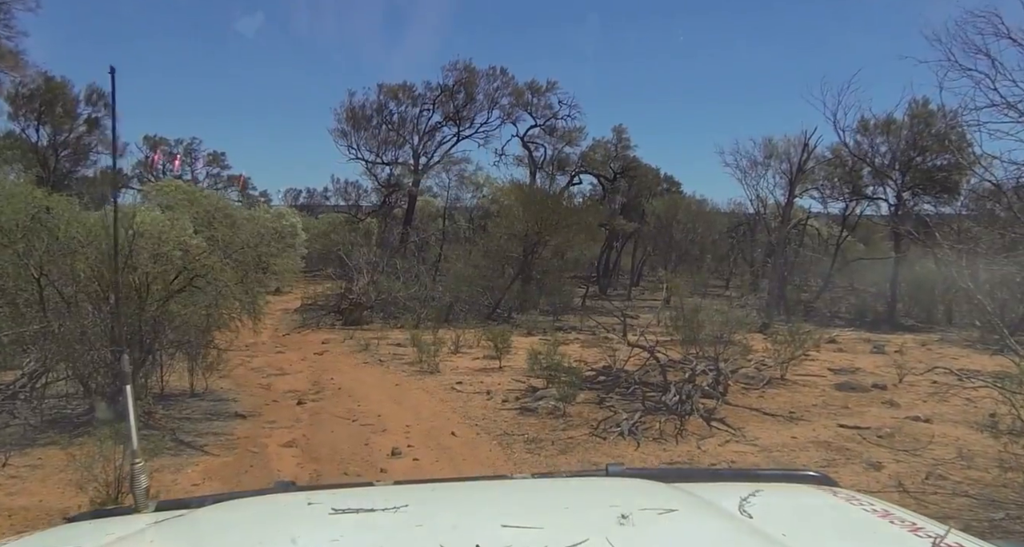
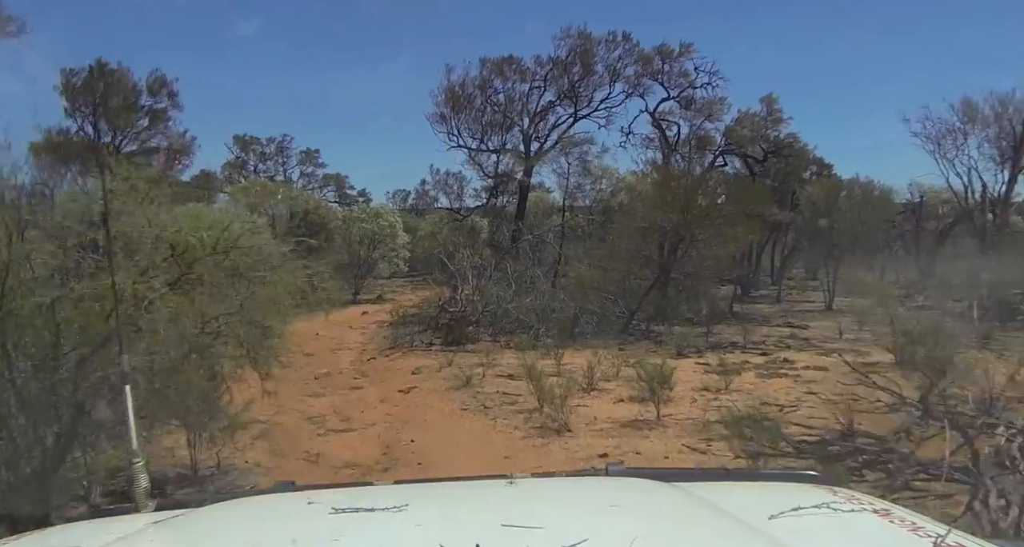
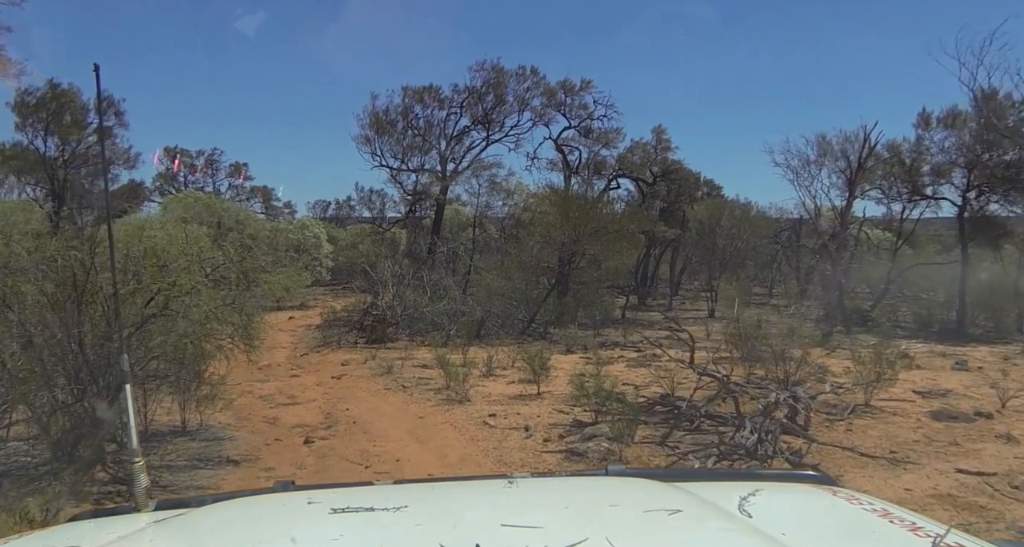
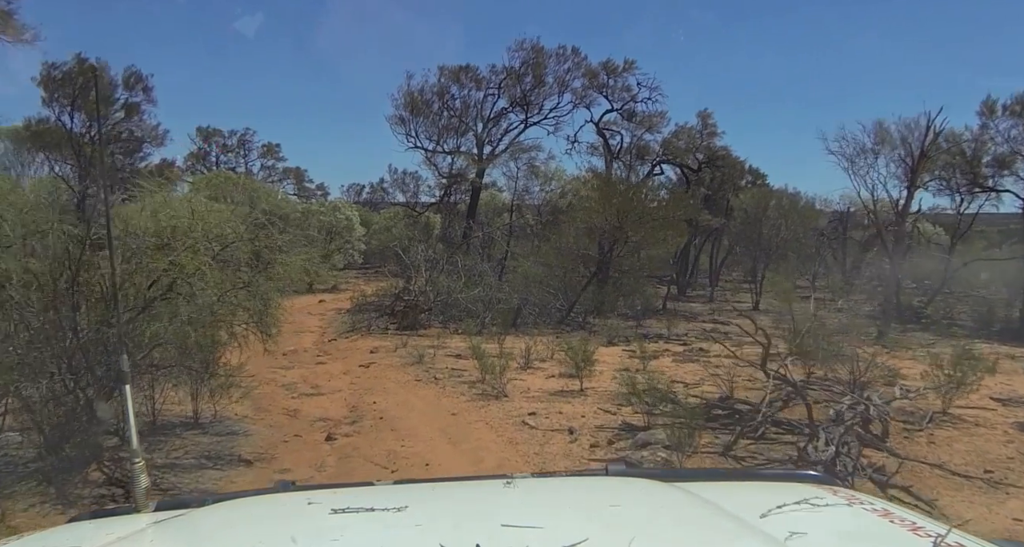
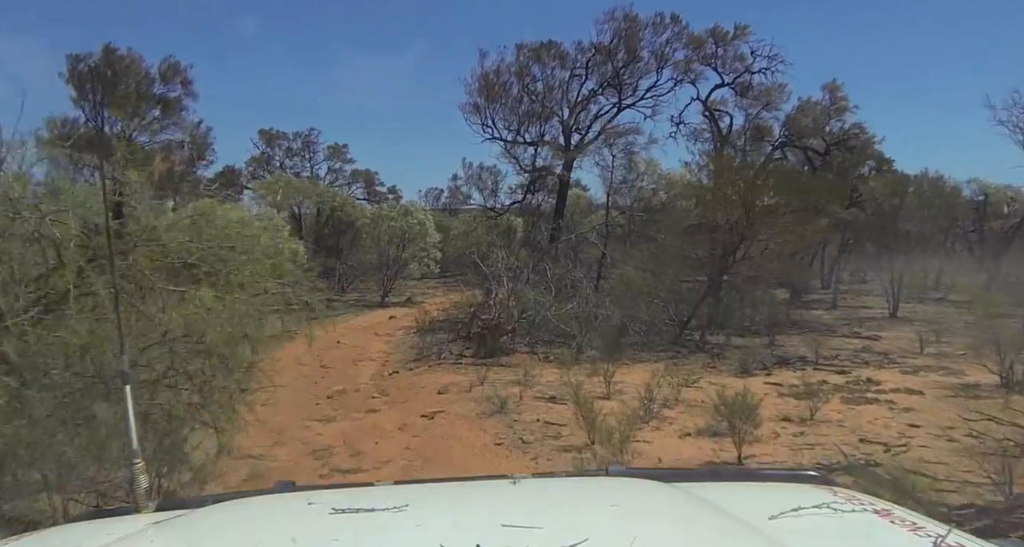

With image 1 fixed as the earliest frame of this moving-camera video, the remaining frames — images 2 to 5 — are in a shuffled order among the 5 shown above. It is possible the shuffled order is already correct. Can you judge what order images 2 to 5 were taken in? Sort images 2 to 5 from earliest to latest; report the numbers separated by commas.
3, 4, 2, 5
